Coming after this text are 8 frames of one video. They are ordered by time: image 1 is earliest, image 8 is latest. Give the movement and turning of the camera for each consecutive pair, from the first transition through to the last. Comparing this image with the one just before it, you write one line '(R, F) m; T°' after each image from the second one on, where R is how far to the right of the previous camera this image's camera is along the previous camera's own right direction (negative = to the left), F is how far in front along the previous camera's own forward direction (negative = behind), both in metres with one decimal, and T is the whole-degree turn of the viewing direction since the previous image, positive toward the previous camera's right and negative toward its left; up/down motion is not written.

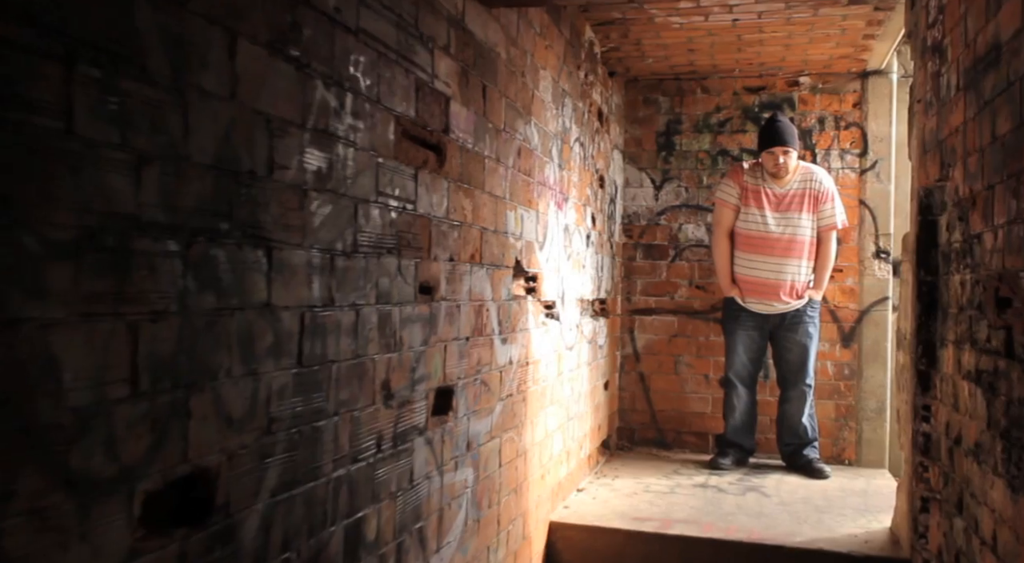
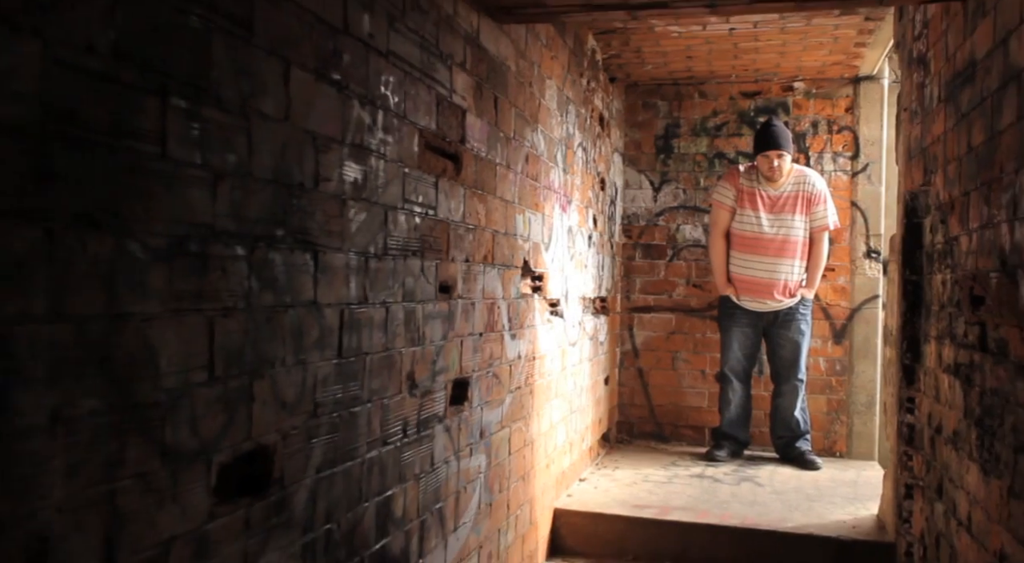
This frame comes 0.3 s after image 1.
(0.0, -0.2) m; 0°
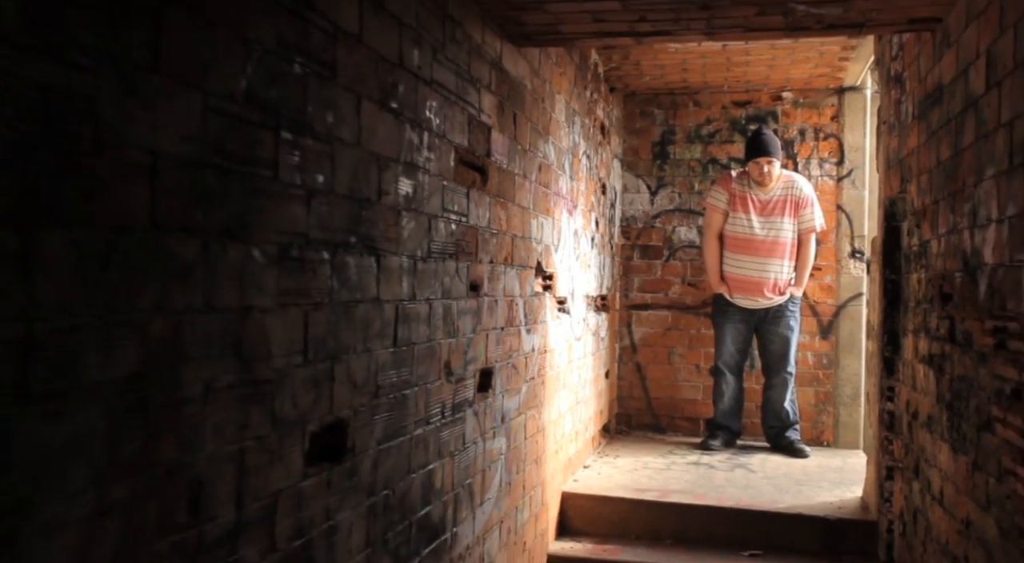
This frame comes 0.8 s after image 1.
(-0.1, -0.3) m; +1°
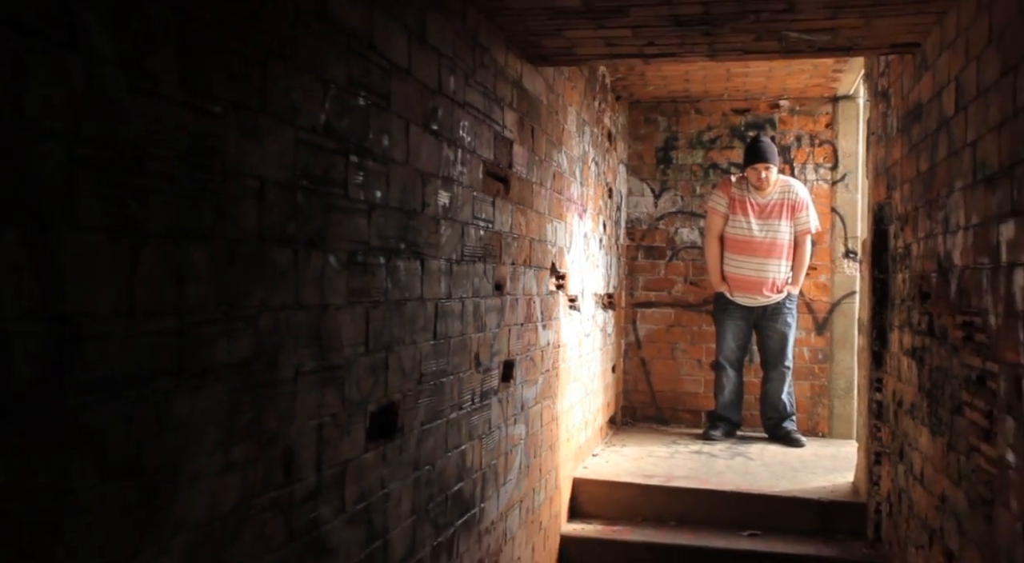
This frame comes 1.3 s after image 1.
(-0.1, -0.3) m; 0°
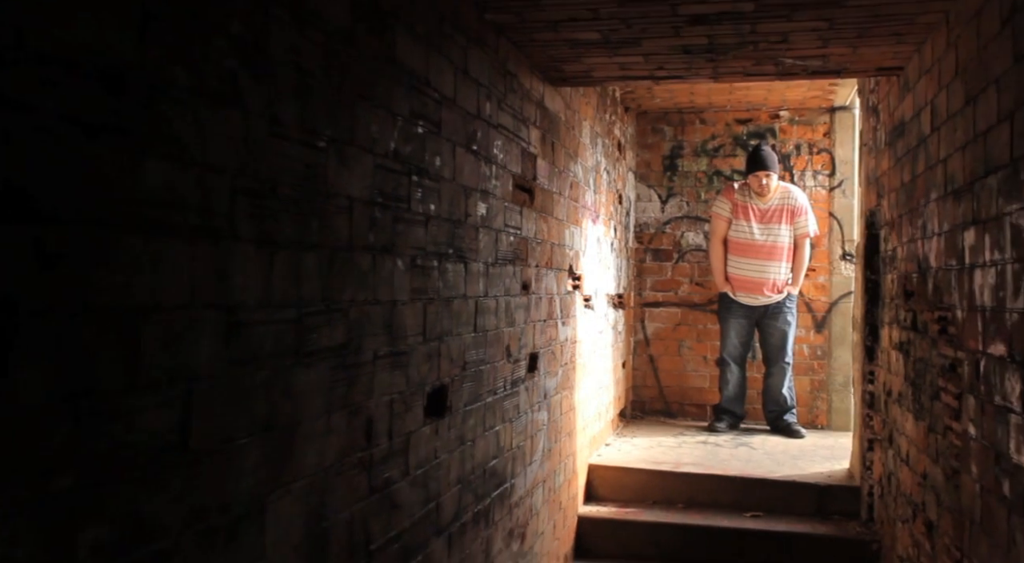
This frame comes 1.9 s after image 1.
(-0.1, -0.4) m; 0°
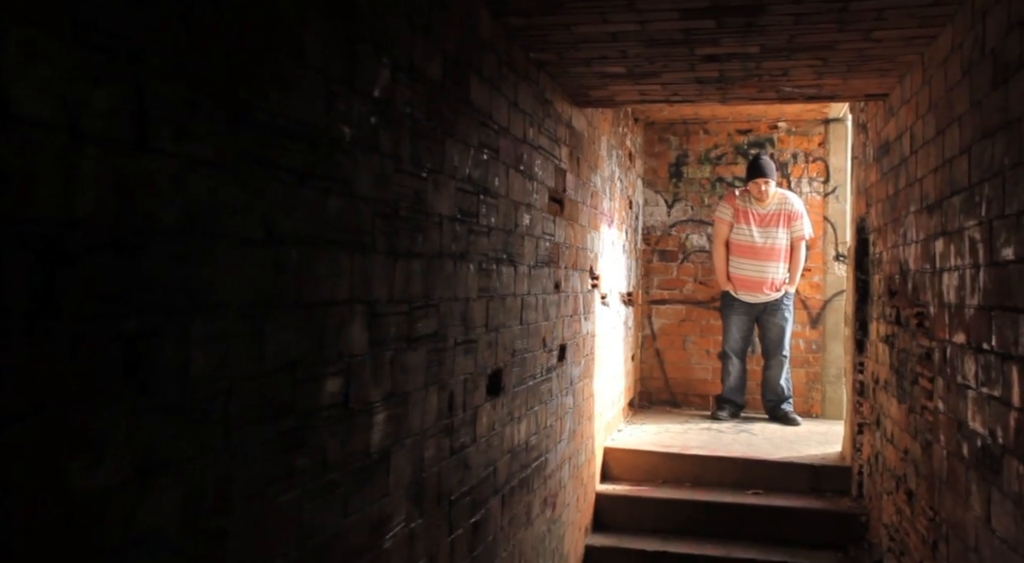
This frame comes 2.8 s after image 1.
(-0.2, -0.5) m; 0°
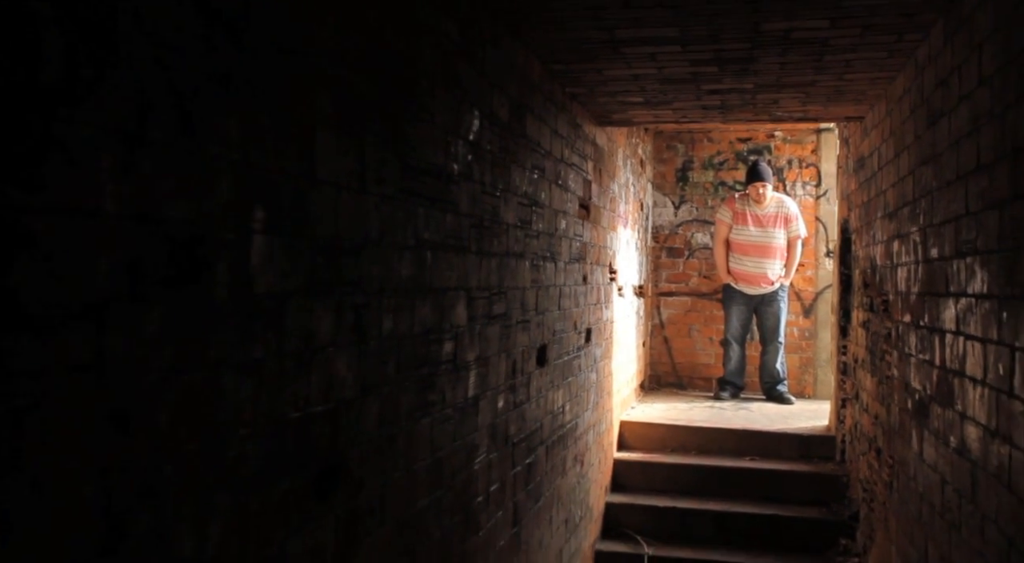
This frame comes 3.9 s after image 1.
(-0.2, -0.8) m; 0°
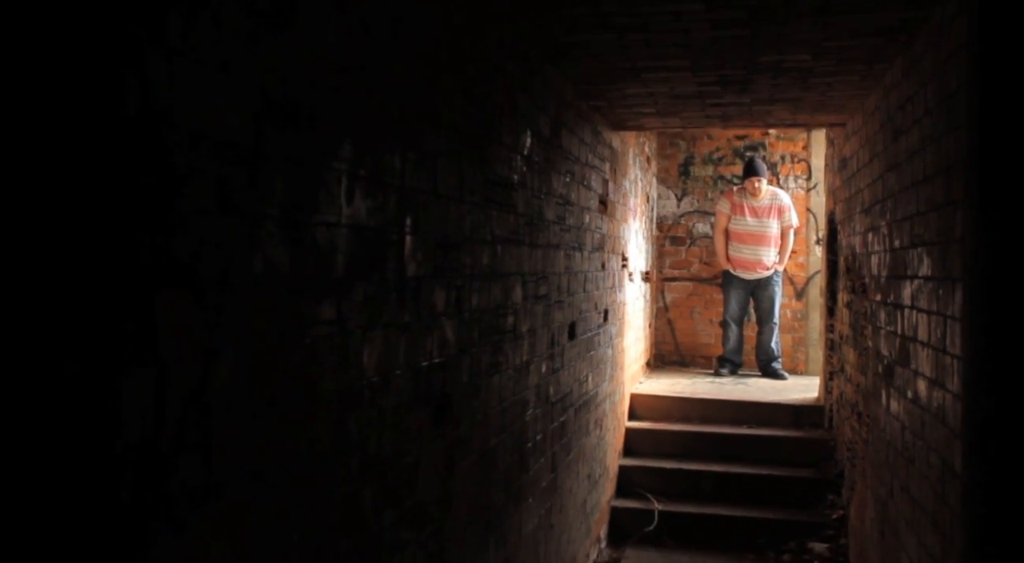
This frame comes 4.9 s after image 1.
(-0.2, -0.7) m; 0°
